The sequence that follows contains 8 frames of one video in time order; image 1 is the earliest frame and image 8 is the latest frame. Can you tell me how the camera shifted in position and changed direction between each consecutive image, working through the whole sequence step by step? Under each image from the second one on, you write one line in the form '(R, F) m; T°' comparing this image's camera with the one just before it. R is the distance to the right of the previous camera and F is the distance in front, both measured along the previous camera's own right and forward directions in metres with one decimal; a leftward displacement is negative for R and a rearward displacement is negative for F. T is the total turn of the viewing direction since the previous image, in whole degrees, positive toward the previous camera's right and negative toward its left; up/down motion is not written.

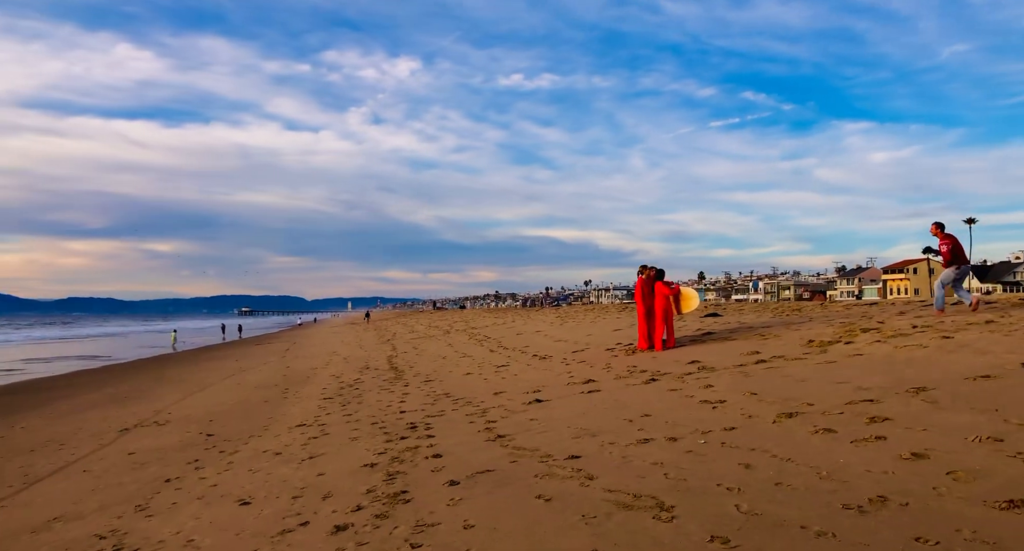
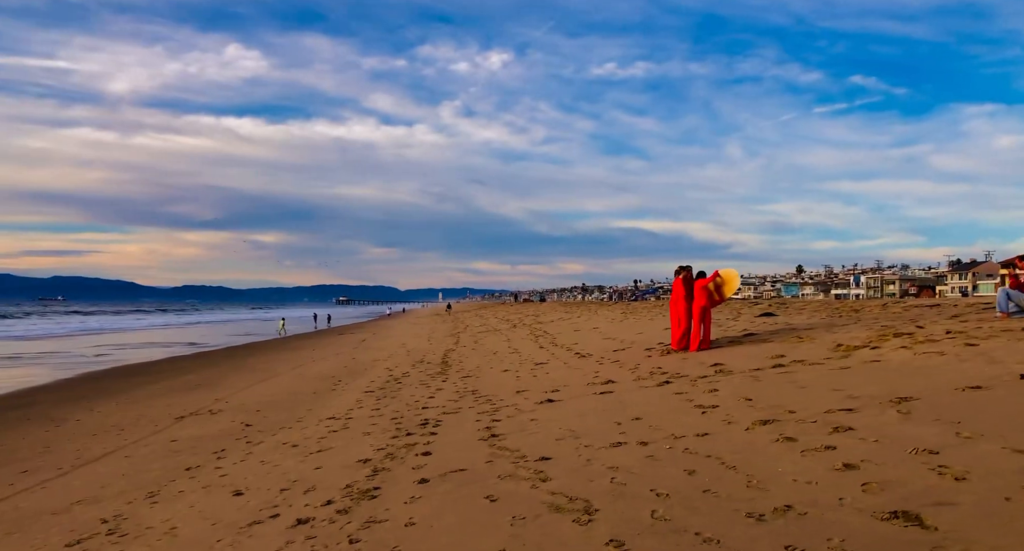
(+0.4, -0.1) m; -4°
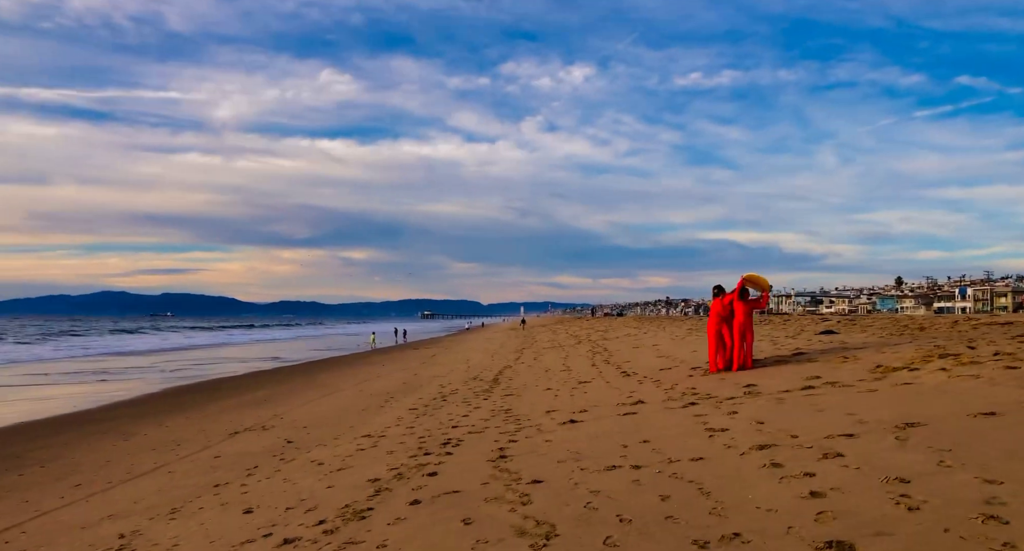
(+0.3, -0.1) m; -4°
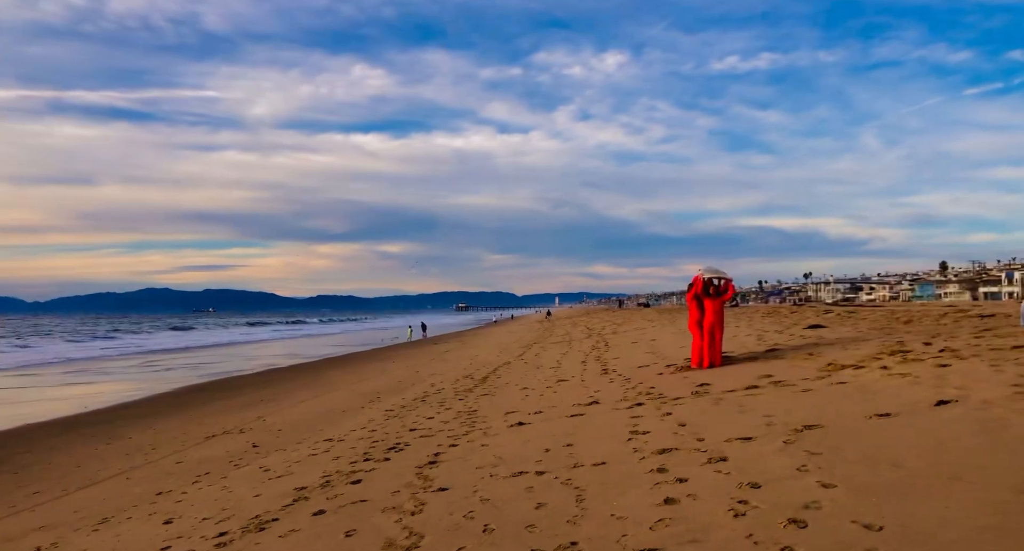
(+0.5, -0.1) m; +1°
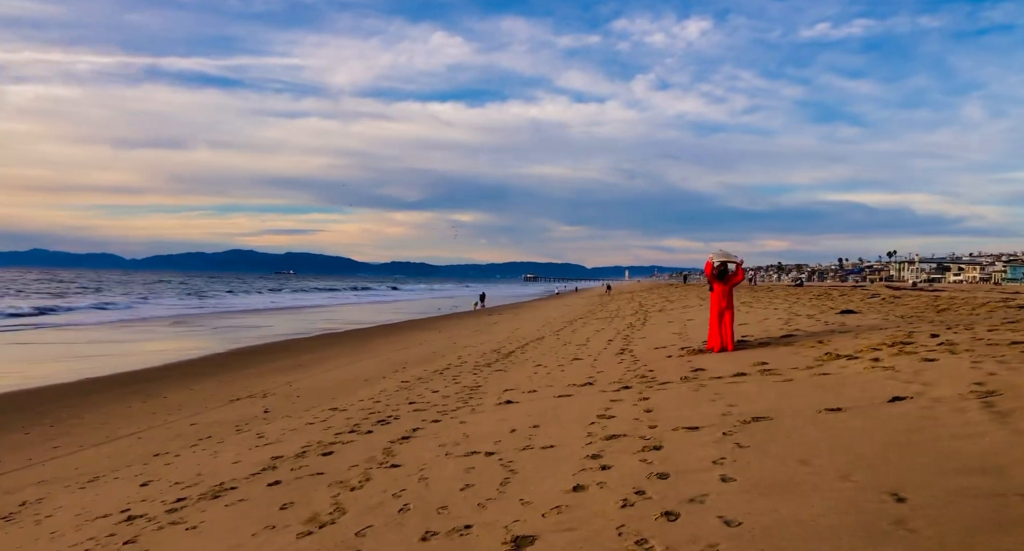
(+0.4, -0.1) m; -2°
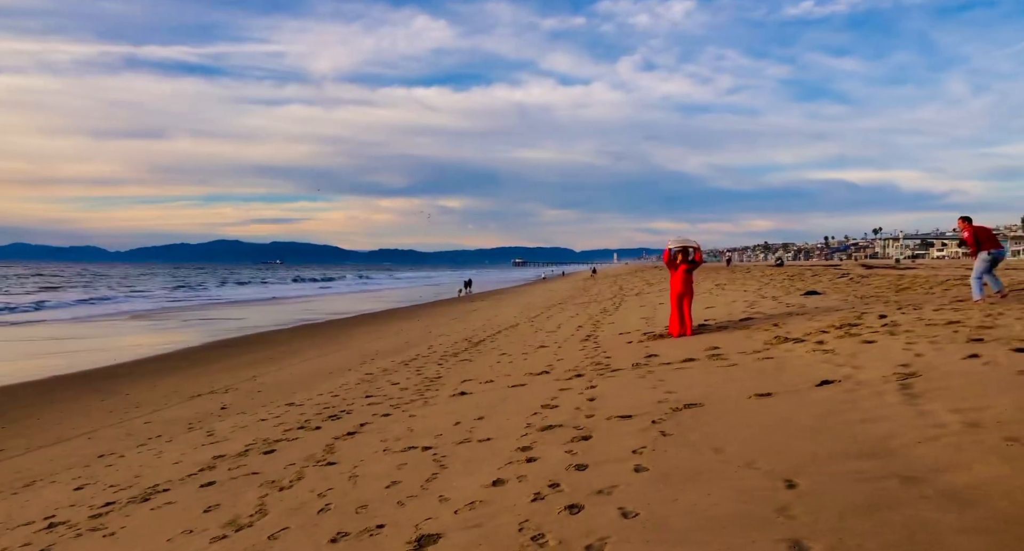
(+0.2, 0.0) m; +2°
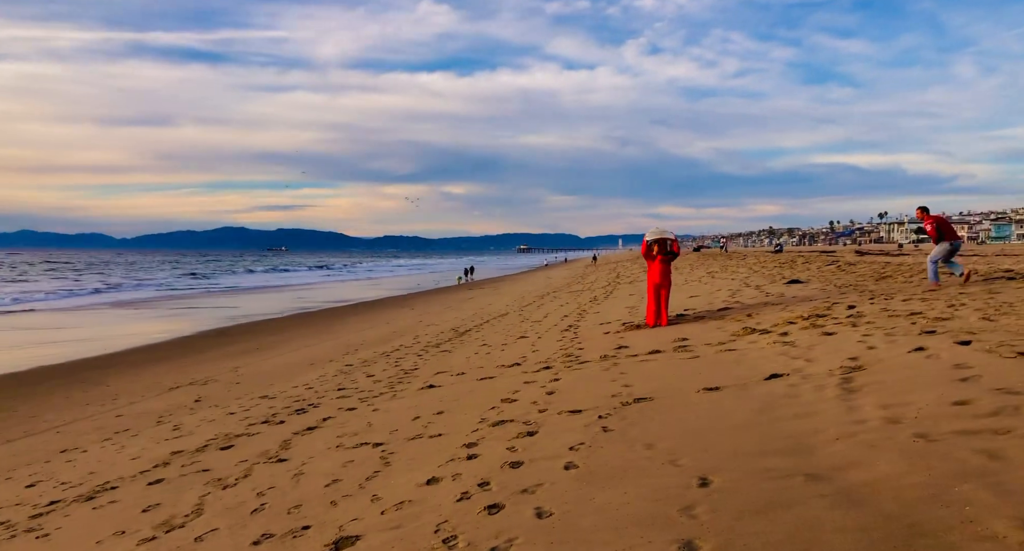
(+0.2, 0.0) m; +1°
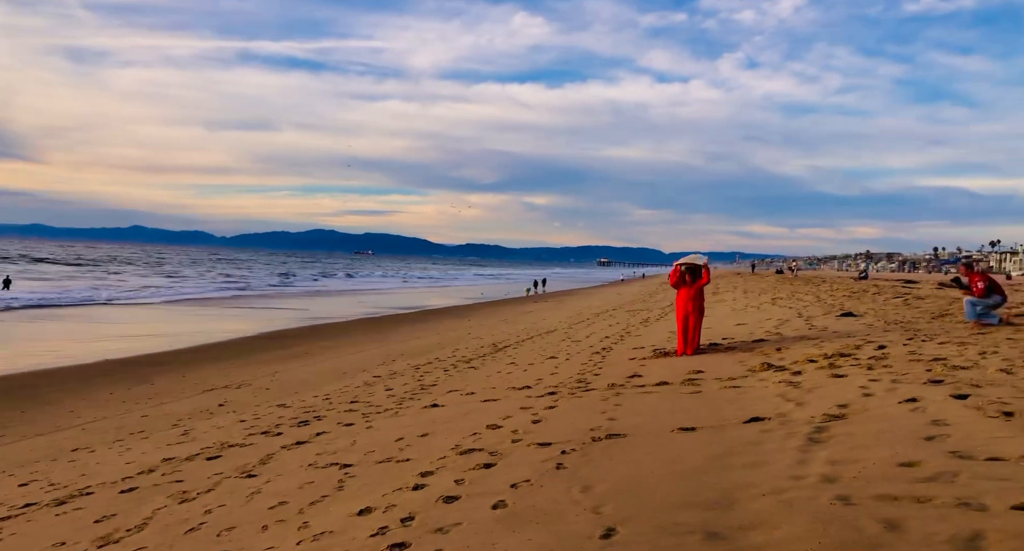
(+0.4, 0.0) m; -4°
